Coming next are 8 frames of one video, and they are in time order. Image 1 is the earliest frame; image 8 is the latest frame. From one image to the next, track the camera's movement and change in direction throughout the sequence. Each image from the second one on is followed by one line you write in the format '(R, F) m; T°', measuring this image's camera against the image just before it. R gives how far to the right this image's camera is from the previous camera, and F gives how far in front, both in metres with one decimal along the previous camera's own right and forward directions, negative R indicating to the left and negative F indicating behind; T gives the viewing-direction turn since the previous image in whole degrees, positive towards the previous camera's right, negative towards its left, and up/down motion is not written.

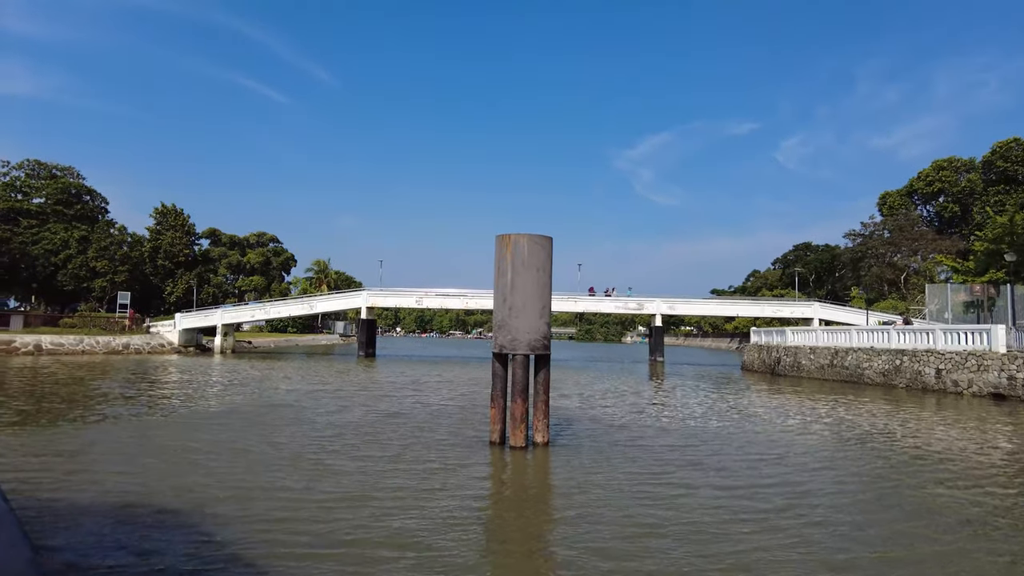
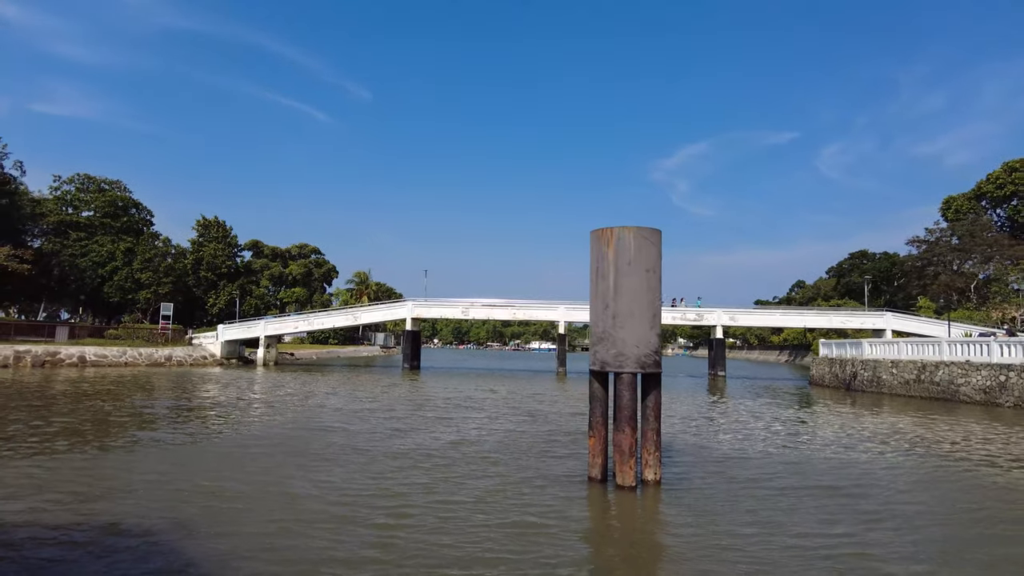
(-0.7, +1.4) m; -3°
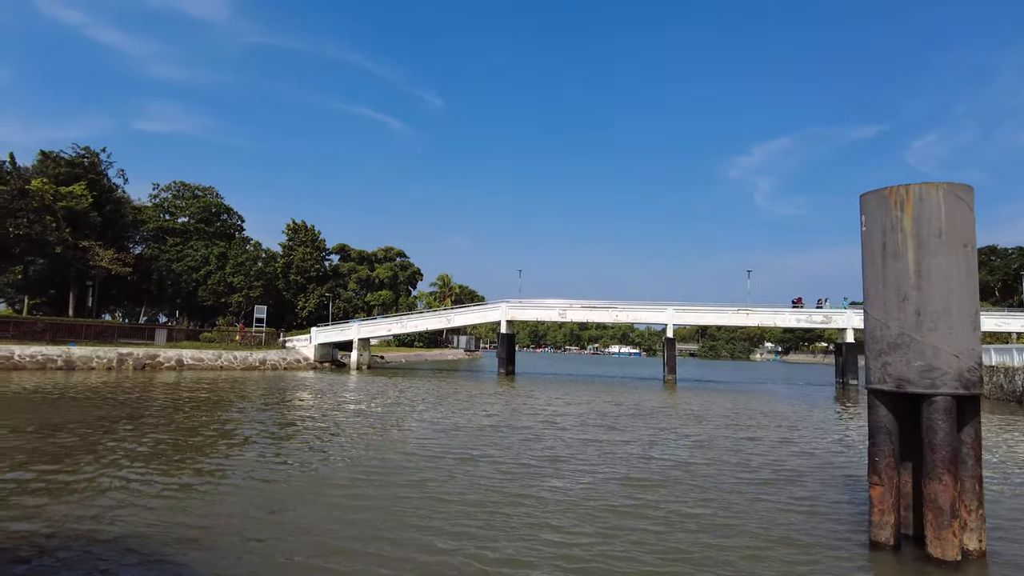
(-1.2, +1.8) m; -6°
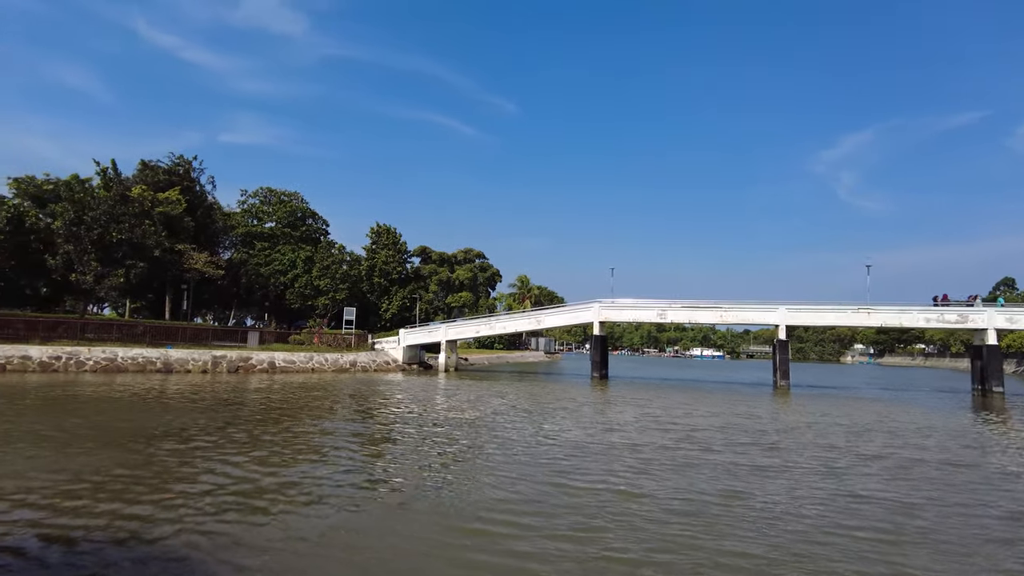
(-0.9, +1.3) m; -6°
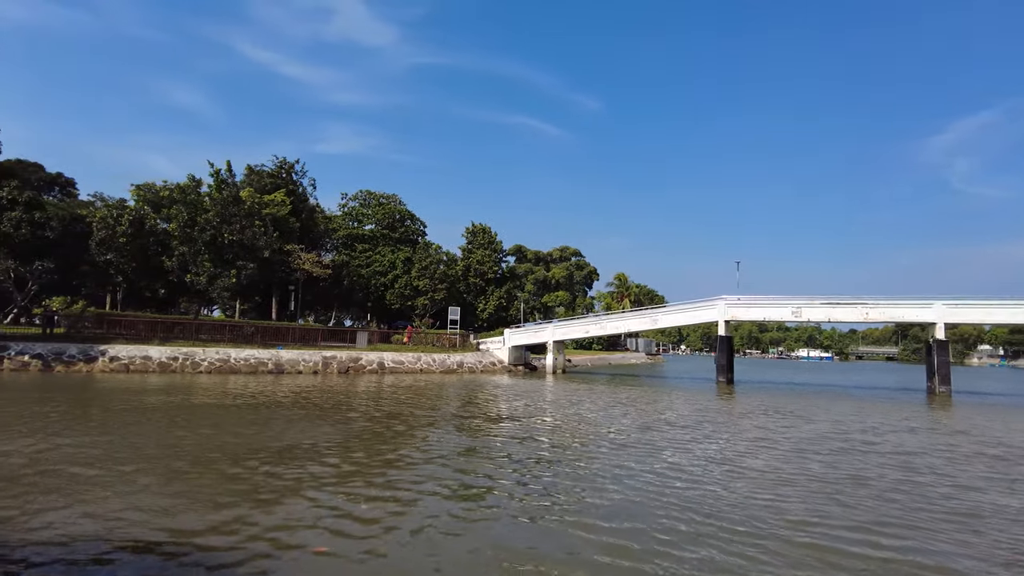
(-1.1, +1.5) m; -7°
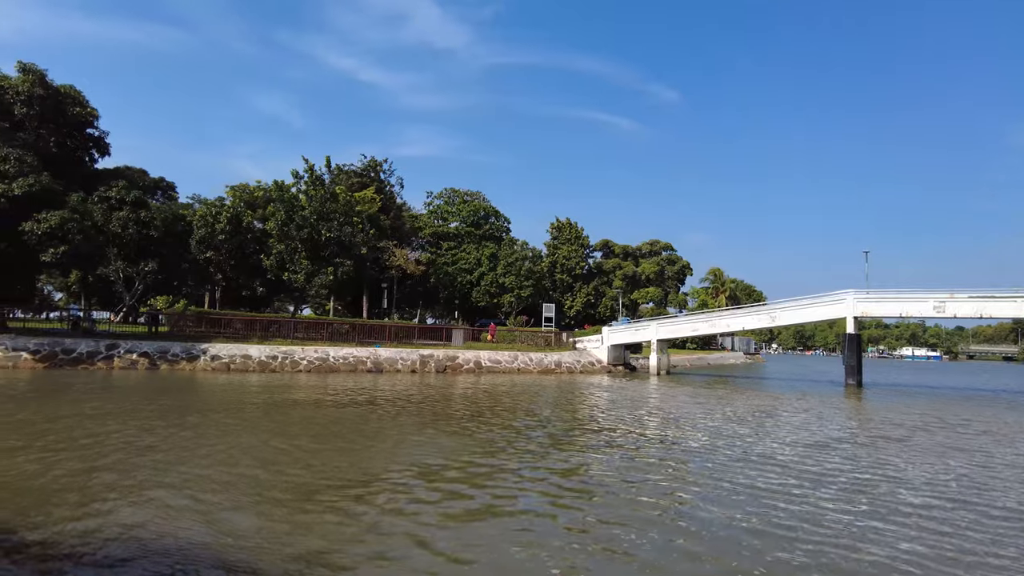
(-1.0, +1.4) m; -6°
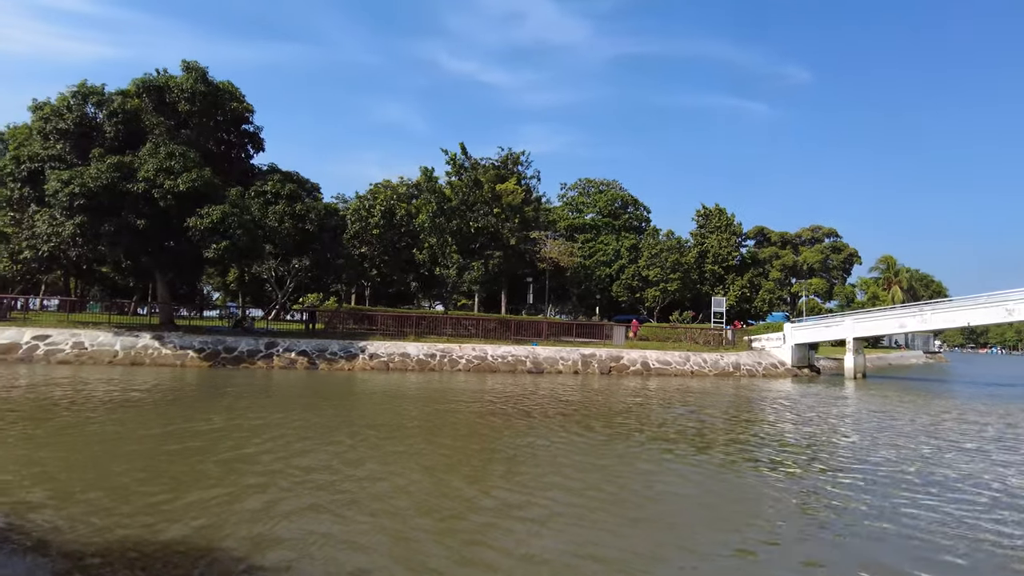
(-1.6, +2.2) m; -10°
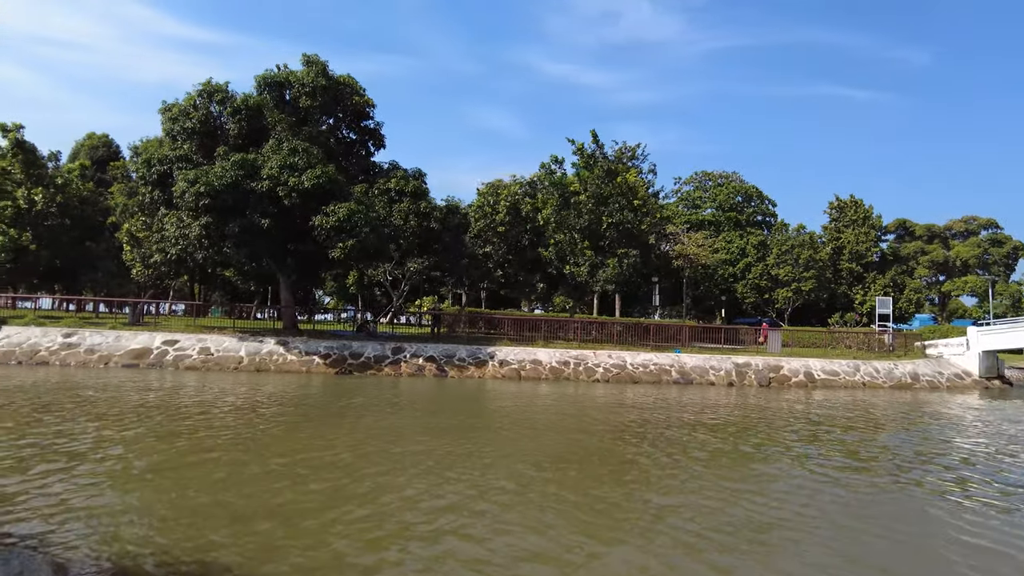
(-1.4, +2.0) m; -8°
